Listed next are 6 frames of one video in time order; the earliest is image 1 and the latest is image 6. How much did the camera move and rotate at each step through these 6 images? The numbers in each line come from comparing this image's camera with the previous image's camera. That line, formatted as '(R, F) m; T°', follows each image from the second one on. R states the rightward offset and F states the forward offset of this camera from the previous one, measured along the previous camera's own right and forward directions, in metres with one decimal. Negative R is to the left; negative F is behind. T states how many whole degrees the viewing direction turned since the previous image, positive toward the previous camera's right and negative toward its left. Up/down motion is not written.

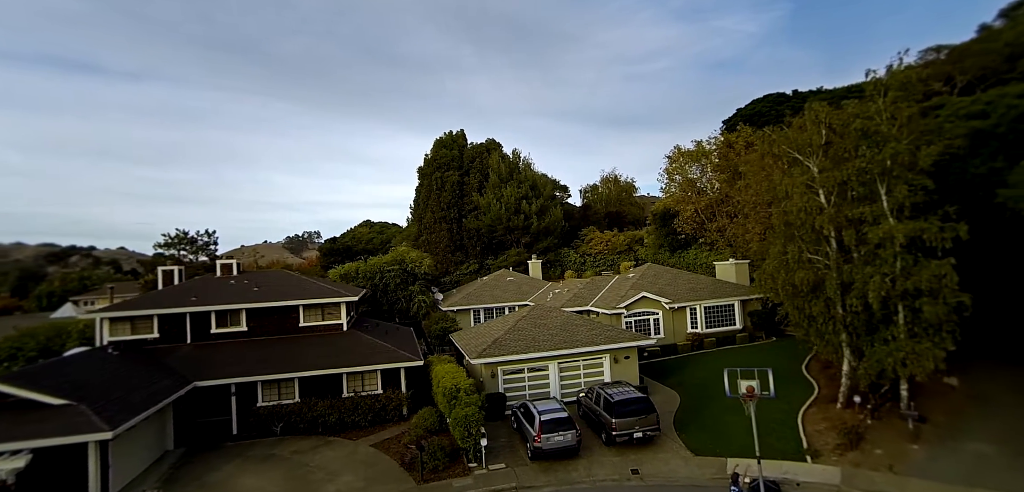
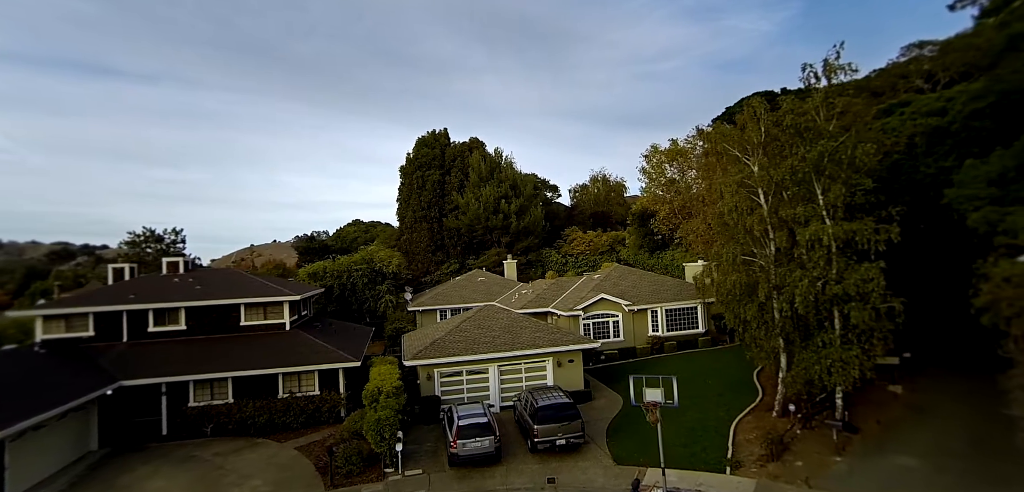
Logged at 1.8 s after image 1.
(+2.6, +0.4) m; -1°
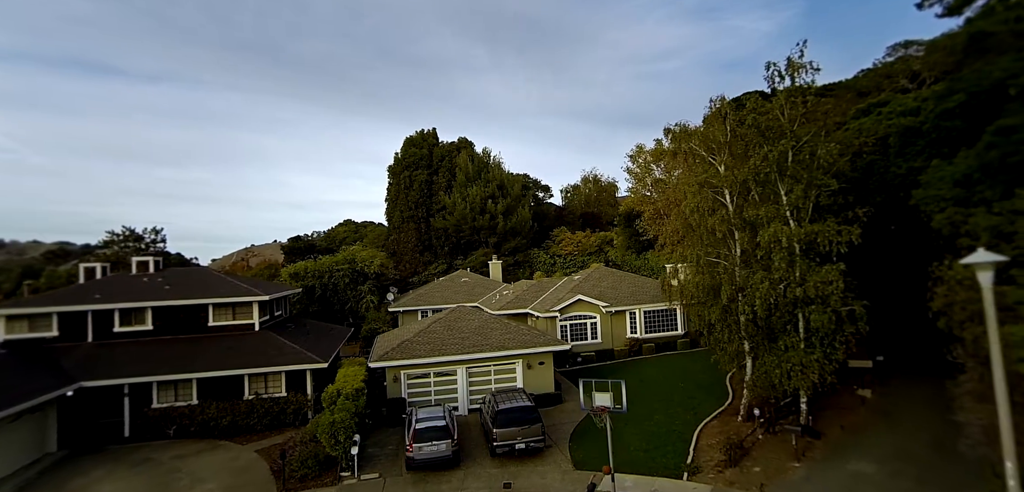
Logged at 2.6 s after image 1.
(+1.2, +0.2) m; 0°
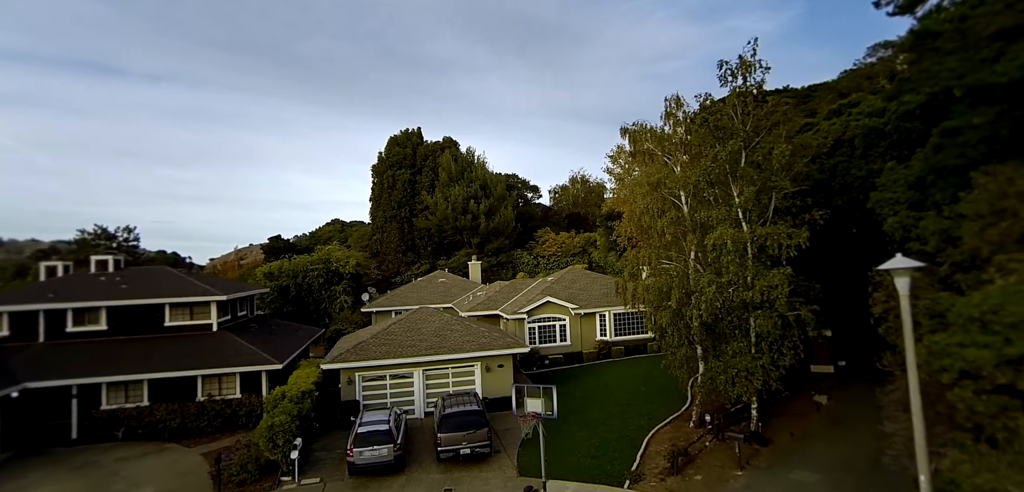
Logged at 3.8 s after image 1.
(+1.5, +0.3) m; 0°
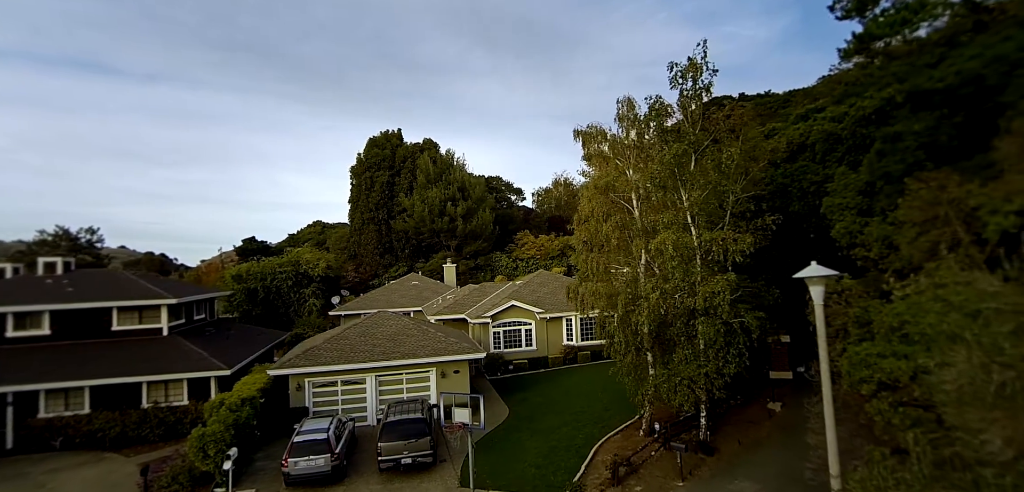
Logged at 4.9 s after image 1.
(+1.4, +0.3) m; +1°
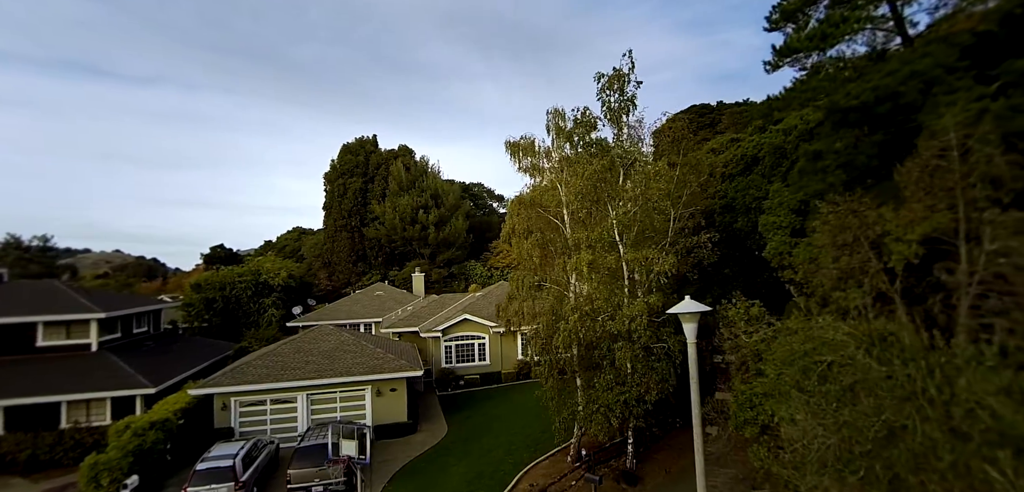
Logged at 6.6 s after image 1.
(+2.1, +0.6) m; 0°
